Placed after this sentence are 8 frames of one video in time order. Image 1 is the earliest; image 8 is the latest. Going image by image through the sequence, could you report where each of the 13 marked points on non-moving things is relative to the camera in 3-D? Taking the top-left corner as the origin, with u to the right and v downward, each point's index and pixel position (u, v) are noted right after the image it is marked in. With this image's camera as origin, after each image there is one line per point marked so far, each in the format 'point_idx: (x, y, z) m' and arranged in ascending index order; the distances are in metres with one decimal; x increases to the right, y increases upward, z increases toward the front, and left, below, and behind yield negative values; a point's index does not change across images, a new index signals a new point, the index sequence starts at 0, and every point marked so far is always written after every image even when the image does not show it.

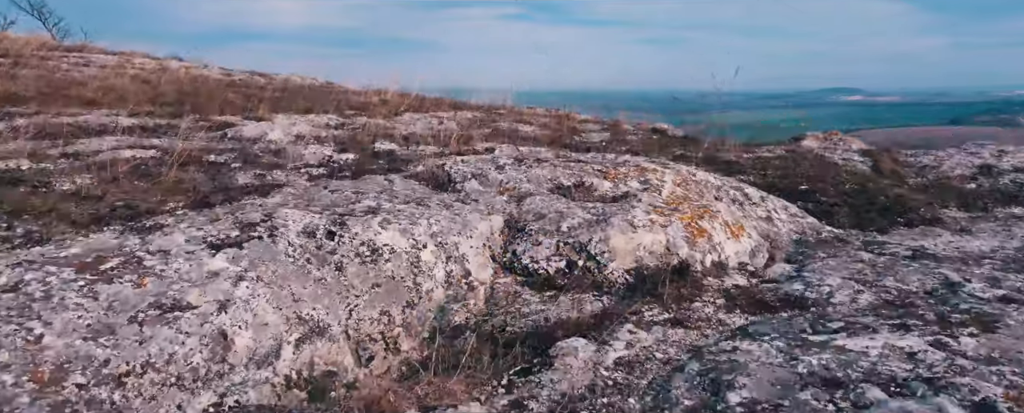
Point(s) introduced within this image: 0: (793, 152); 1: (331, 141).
0: (+4.6, +0.9, +10.9) m
1: (-2.0, +0.7, +7.2) m
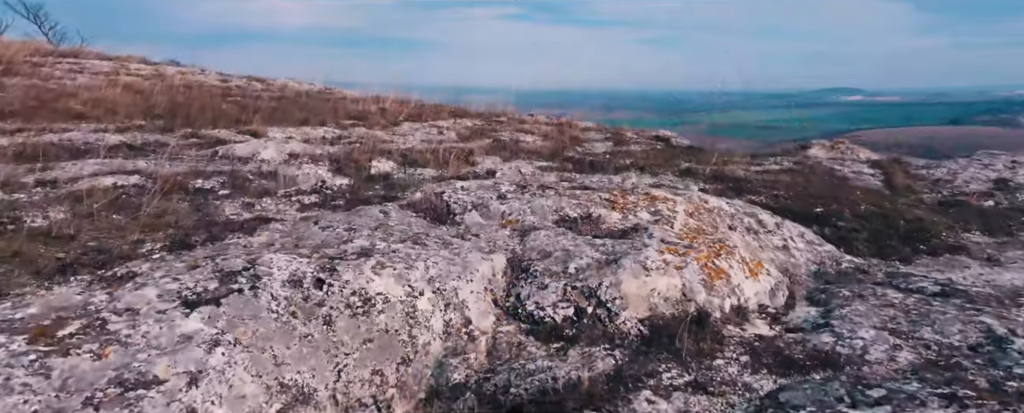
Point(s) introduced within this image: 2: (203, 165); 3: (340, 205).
0: (+4.7, +0.7, +10.7) m
1: (-2.0, +0.5, +6.9) m
2: (-2.8, +0.4, +6.1) m
3: (-1.2, 0.0, +4.7) m
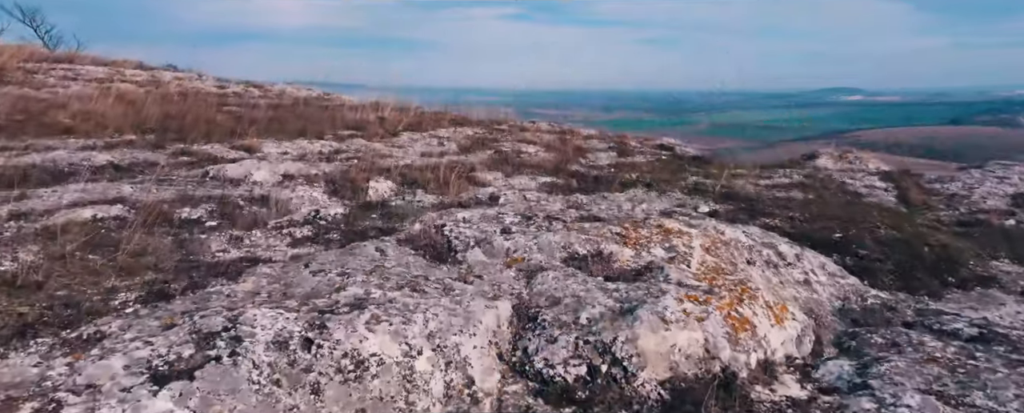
0: (+4.7, +0.4, +10.4) m
1: (-1.9, +0.3, +6.6) m
2: (-2.8, +0.2, +5.8) m
3: (-1.2, -0.2, +4.4) m
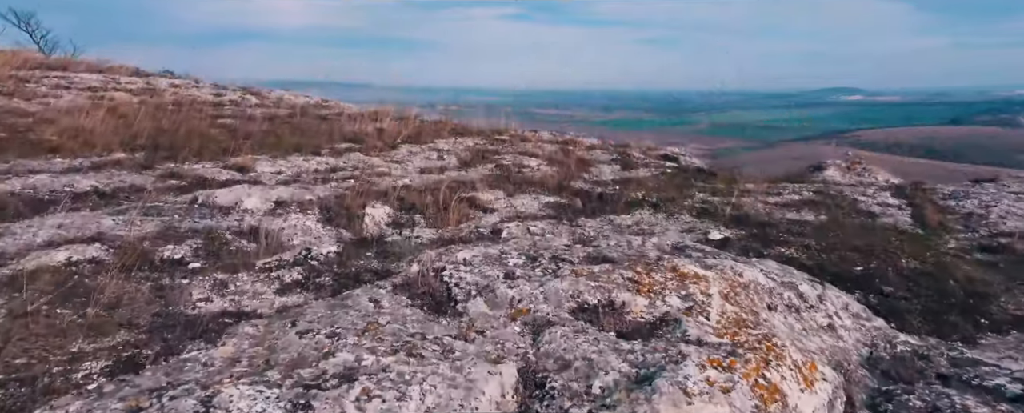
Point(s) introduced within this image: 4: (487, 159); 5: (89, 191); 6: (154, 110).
0: (+4.7, +0.2, +10.1) m
1: (-1.9, 0.0, +6.3) m
2: (-2.8, -0.1, +5.5) m
3: (-1.2, -0.5, +4.1) m
4: (-0.5, +0.9, +11.9) m
5: (-4.0, +0.1, +6.2) m
6: (-6.9, +1.9, +12.7) m
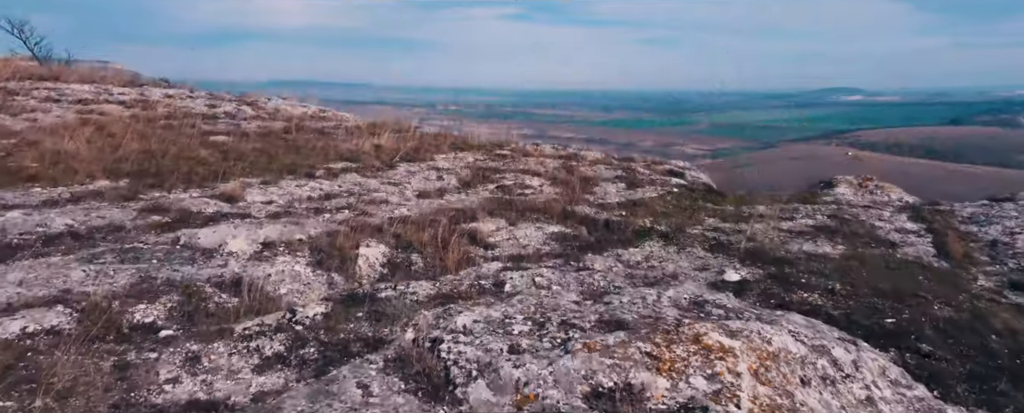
0: (+4.8, -0.2, +9.6) m
1: (-1.9, -0.4, +5.9) m
2: (-2.8, -0.5, +5.1) m
3: (-1.1, -0.8, +3.7) m
4: (-0.4, +0.5, +11.5) m
5: (-4.0, -0.2, +5.8) m
6: (-6.8, +1.5, +12.3) m
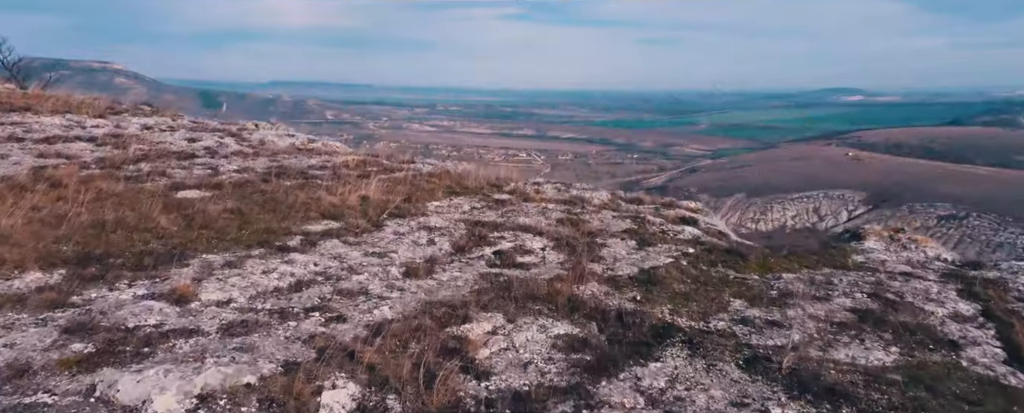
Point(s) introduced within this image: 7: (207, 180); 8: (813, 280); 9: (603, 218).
0: (+4.8, -1.2, +8.5) m
1: (-1.9, -1.4, +4.8) m
2: (-2.8, -1.5, +3.9) m
3: (-1.2, -1.9, +2.6) m
4: (-0.4, -0.5, +10.3) m
5: (-4.0, -1.2, +4.7) m
6: (-6.9, +0.4, +11.1) m
7: (-5.7, +0.5, +12.1) m
8: (+4.3, -1.0, +9.3) m
9: (+1.8, -0.2, +12.8) m
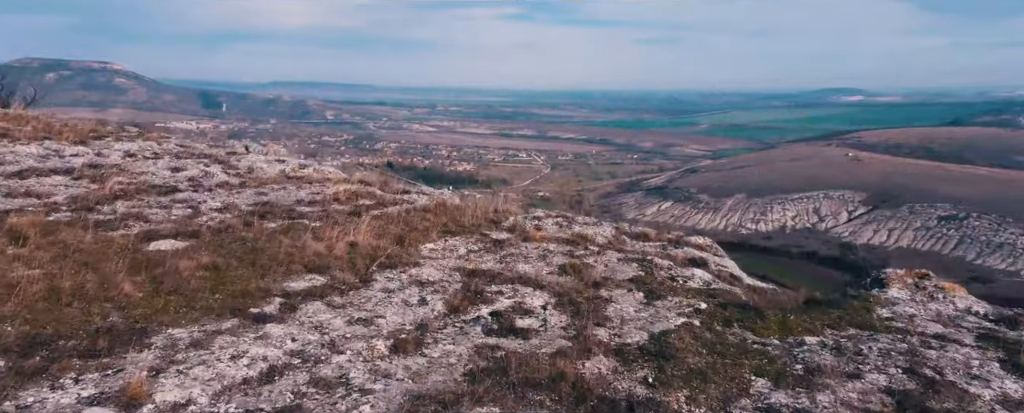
0: (+4.7, -2.0, +7.7) m
1: (-1.9, -2.2, +4.0) m
2: (-2.8, -2.3, +3.1) m
3: (-1.2, -2.6, +1.8) m
4: (-0.5, -1.3, +9.5) m
5: (-4.0, -2.0, +3.9) m
6: (-6.9, -0.4, +10.3) m
7: (-5.7, -0.3, +11.3) m
8: (+4.3, -1.8, +8.5) m
9: (+1.8, -1.0, +12.0) m
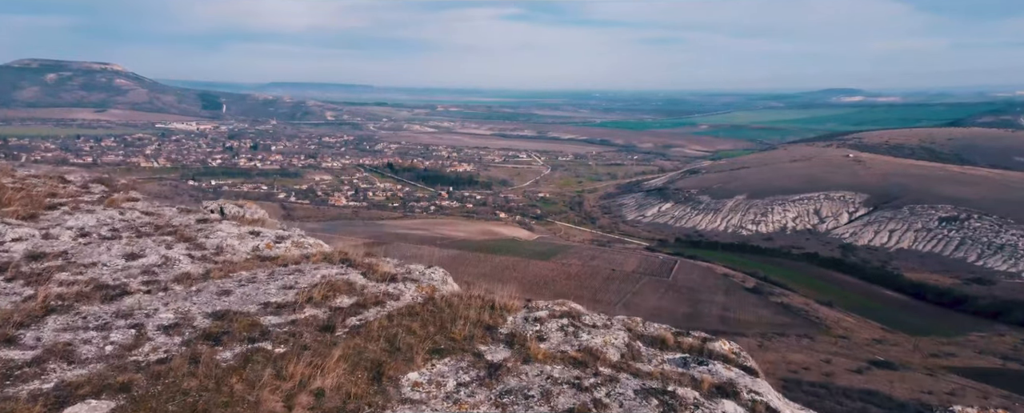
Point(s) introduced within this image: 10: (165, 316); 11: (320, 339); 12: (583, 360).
0: (+4.7, -3.9, +5.8) m
1: (-1.9, -4.1, +2.1) m
2: (-2.8, -4.2, +1.2) m
3: (-1.2, -4.6, -0.1) m
4: (-0.5, -3.3, +7.6) m
5: (-4.0, -4.0, +2.0) m
6: (-6.9, -2.3, +8.4) m
7: (-5.7, -2.3, +9.4) m
8: (+4.2, -3.8, +6.6) m
9: (+1.8, -3.0, +10.1) m
10: (-6.2, -1.9, +11.5) m
11: (-3.4, -2.2, +10.9) m
12: (+1.2, -2.7, +11.4) m
